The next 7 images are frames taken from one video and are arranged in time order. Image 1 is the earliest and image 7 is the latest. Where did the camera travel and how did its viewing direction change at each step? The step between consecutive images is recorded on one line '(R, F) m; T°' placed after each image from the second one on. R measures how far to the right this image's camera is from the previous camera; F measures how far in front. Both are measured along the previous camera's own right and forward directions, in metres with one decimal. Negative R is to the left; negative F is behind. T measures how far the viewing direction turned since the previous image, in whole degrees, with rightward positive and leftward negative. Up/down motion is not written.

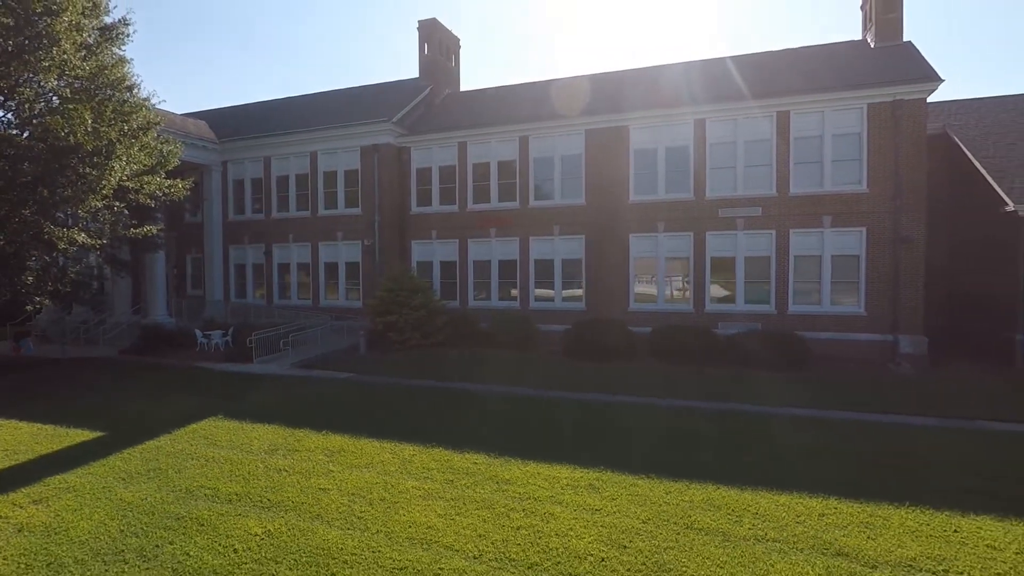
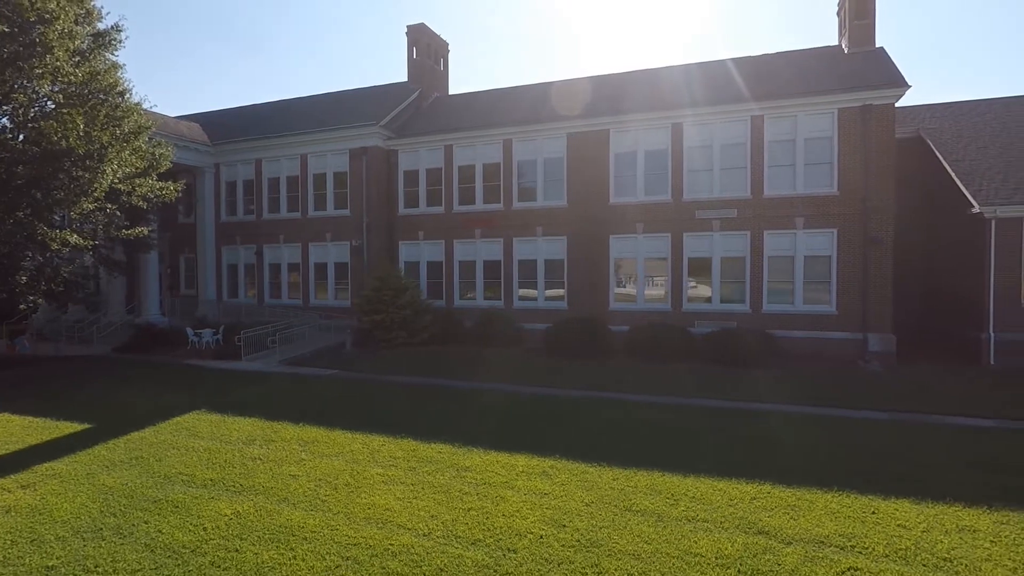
(+0.4, -0.5) m; 0°
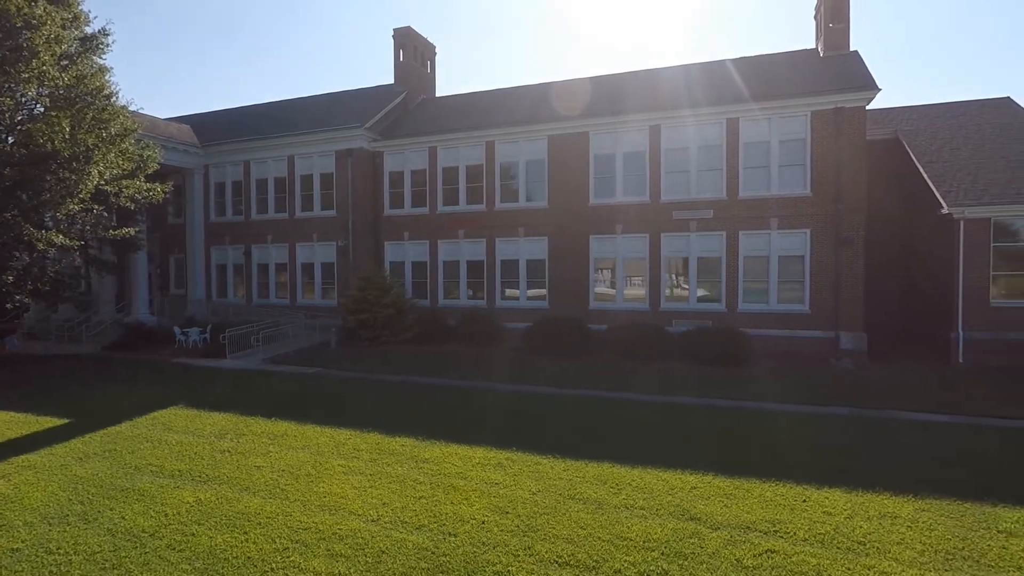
(+0.4, -0.3) m; 0°
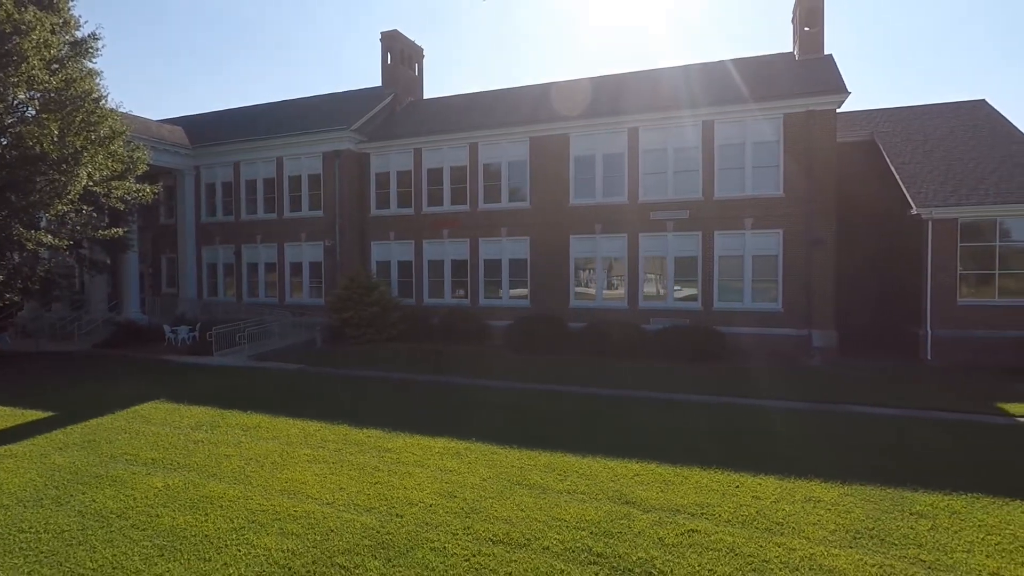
(+0.4, -0.4) m; 0°
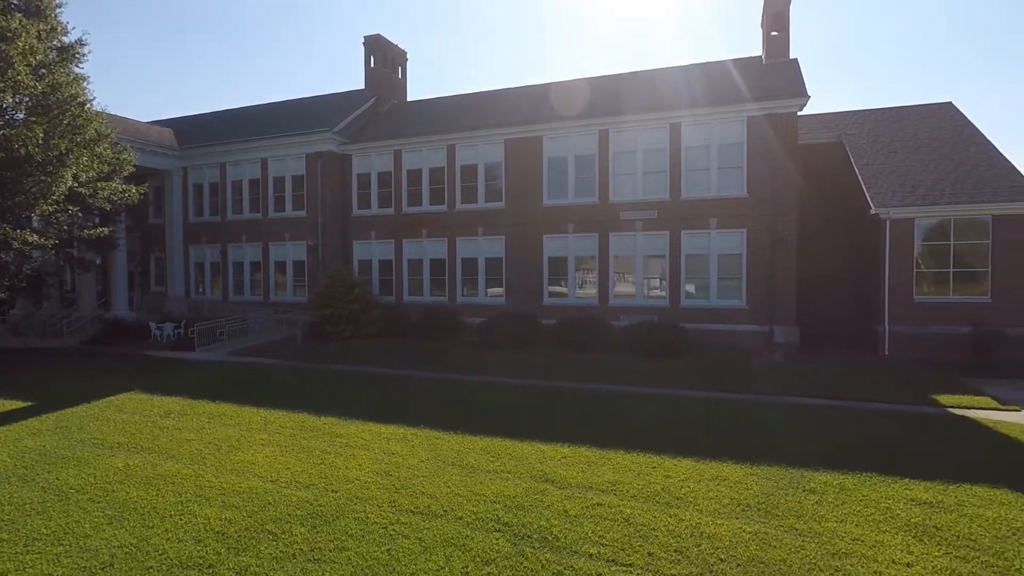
(+0.6, -0.6) m; 0°
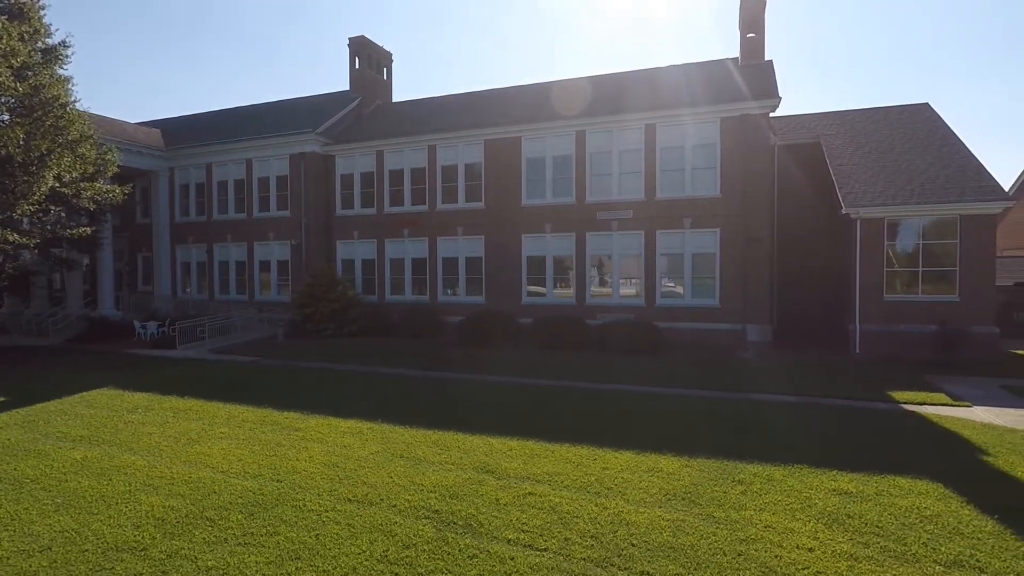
(+0.5, -0.3) m; 0°
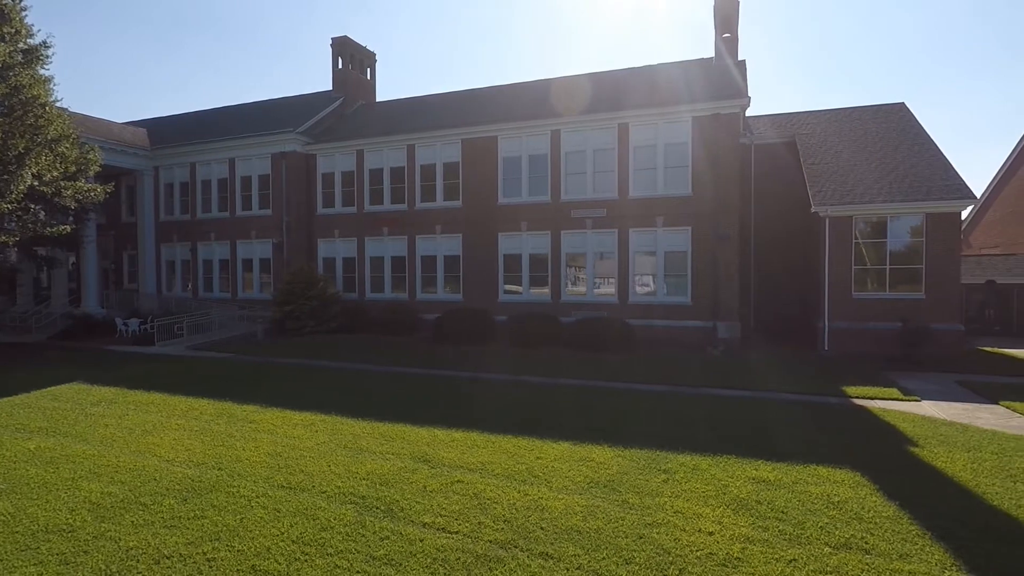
(+0.6, -0.2) m; 0°
